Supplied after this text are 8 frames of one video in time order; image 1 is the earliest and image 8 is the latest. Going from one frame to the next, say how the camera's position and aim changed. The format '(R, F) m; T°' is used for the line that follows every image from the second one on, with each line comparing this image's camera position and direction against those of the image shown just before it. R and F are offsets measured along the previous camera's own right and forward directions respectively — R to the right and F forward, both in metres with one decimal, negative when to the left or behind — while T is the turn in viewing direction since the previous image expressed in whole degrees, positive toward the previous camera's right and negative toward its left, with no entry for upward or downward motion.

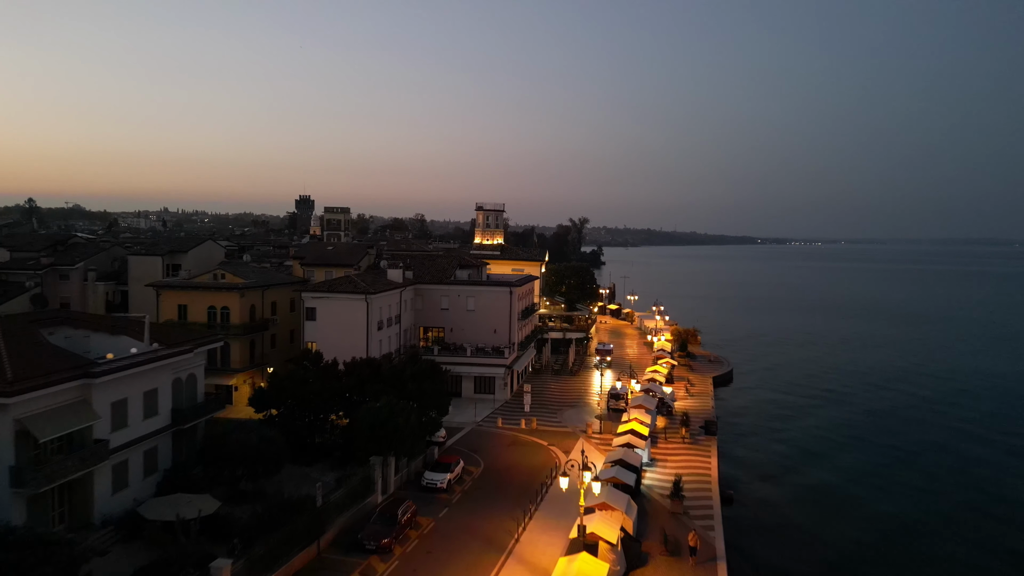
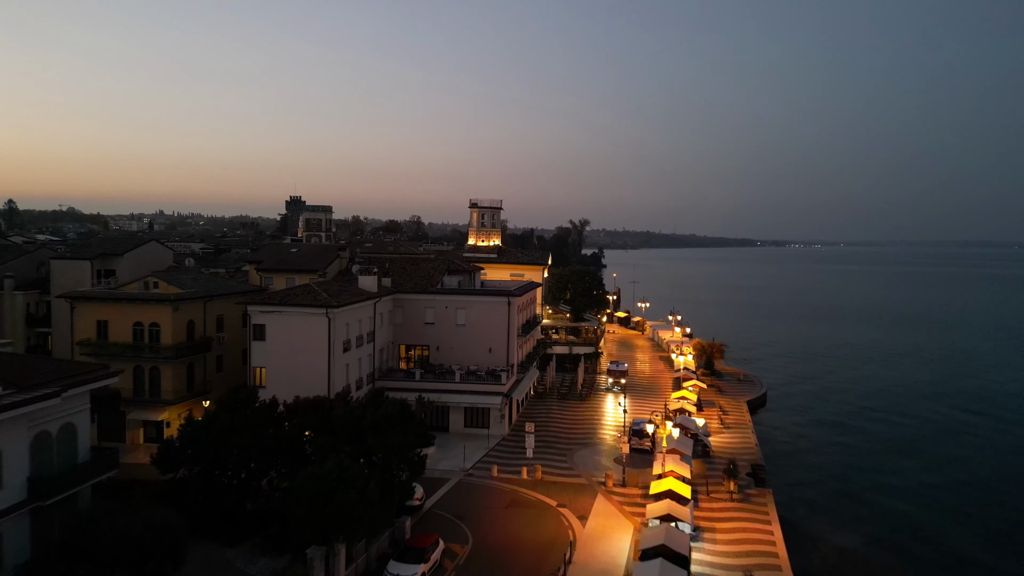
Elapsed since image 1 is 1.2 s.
(0.0, +7.8) m; 0°
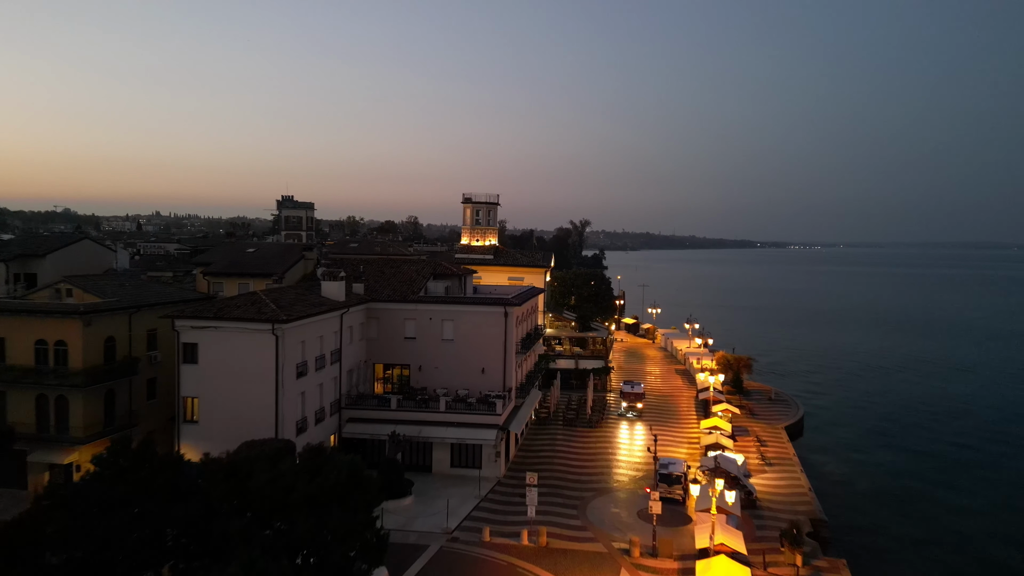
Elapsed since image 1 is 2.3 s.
(+0.1, +6.5) m; 0°
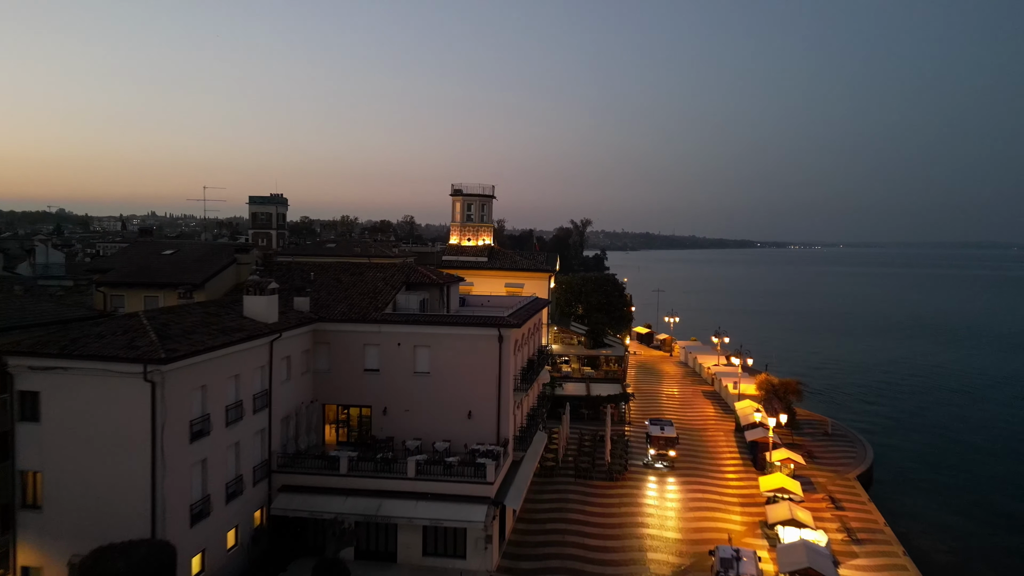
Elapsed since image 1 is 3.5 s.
(+0.1, +8.1) m; 0°
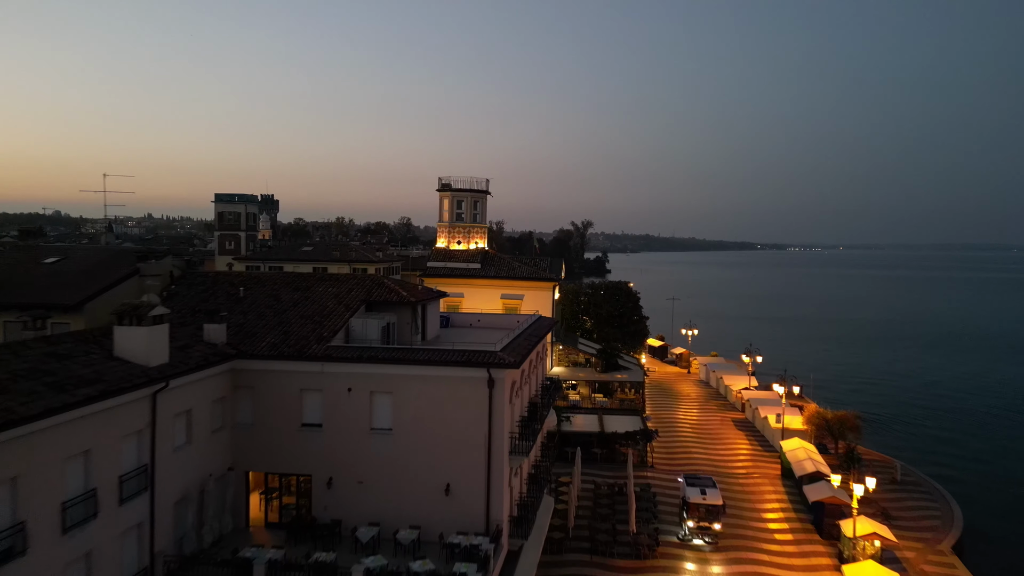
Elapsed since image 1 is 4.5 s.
(+0.1, +6.7) m; 0°
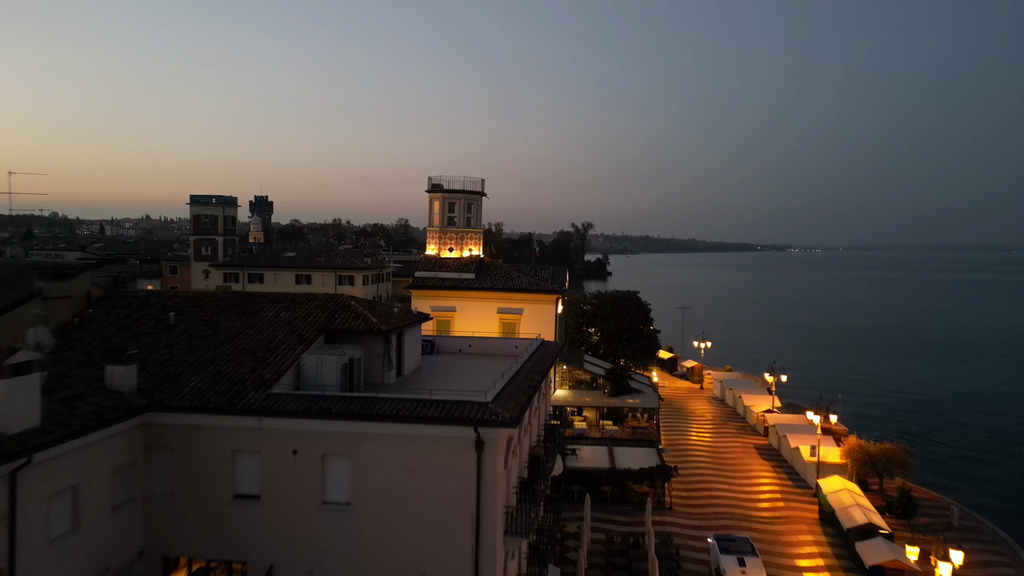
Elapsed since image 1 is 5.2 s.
(+0.1, +3.9) m; 0°
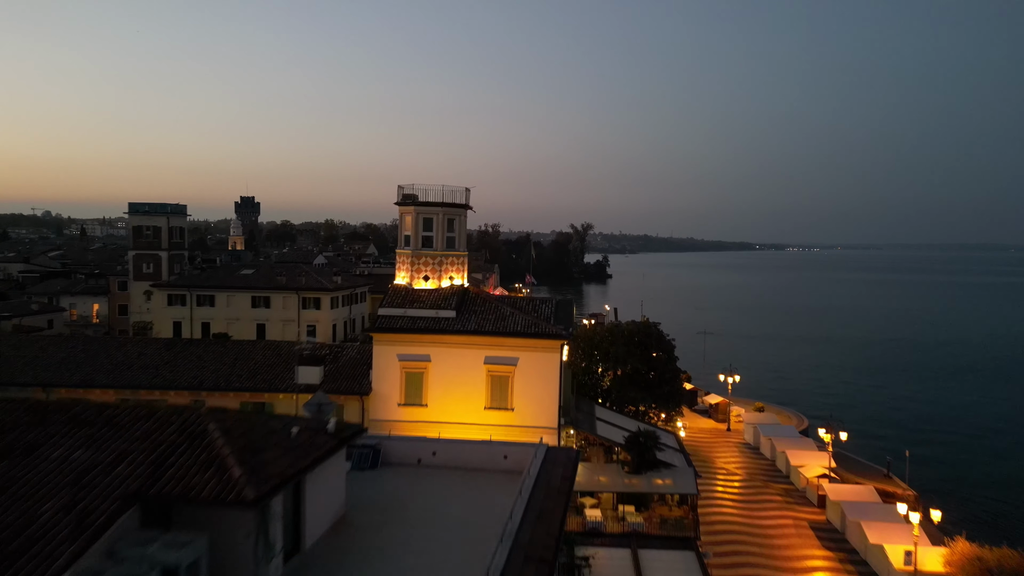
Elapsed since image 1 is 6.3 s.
(+0.2, +7.4) m; 0°
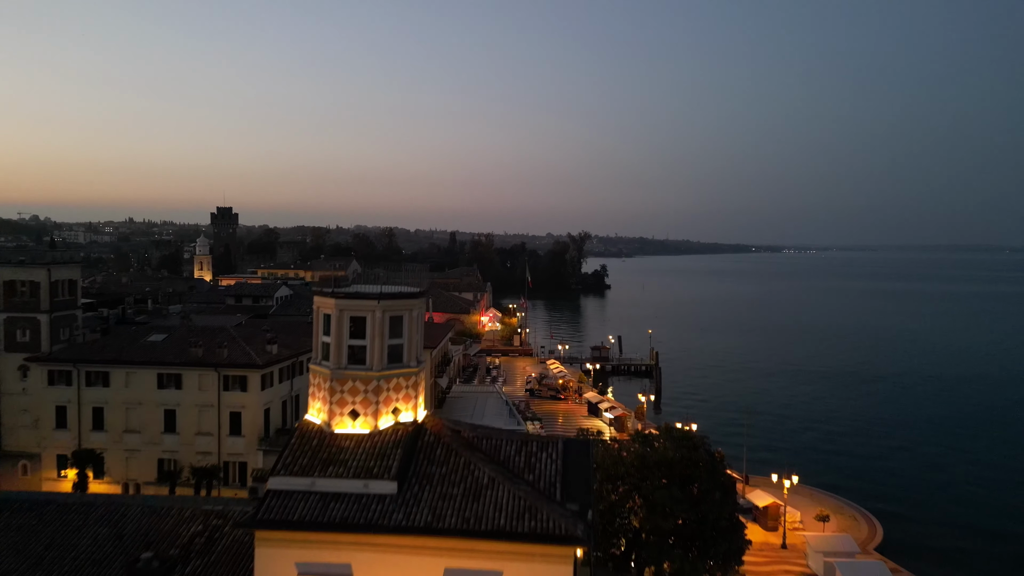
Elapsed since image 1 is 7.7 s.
(+0.3, +10.1) m; 0°
